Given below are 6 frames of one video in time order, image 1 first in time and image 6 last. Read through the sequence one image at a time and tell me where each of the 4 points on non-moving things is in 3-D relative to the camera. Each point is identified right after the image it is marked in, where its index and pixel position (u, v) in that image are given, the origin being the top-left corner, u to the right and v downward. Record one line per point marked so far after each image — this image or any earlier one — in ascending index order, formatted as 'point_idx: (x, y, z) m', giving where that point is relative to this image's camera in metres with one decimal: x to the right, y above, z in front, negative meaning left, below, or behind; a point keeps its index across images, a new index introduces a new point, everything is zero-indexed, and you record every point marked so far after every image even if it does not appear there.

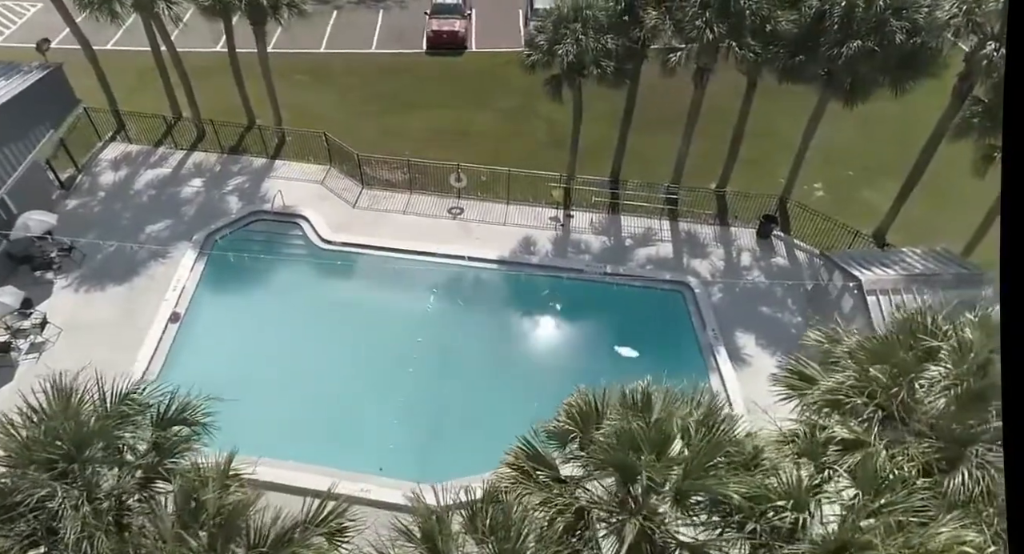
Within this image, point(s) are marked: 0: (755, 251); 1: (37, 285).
0: (+7.9, +0.8, +19.2) m
1: (-14.3, -0.2, +17.9) m
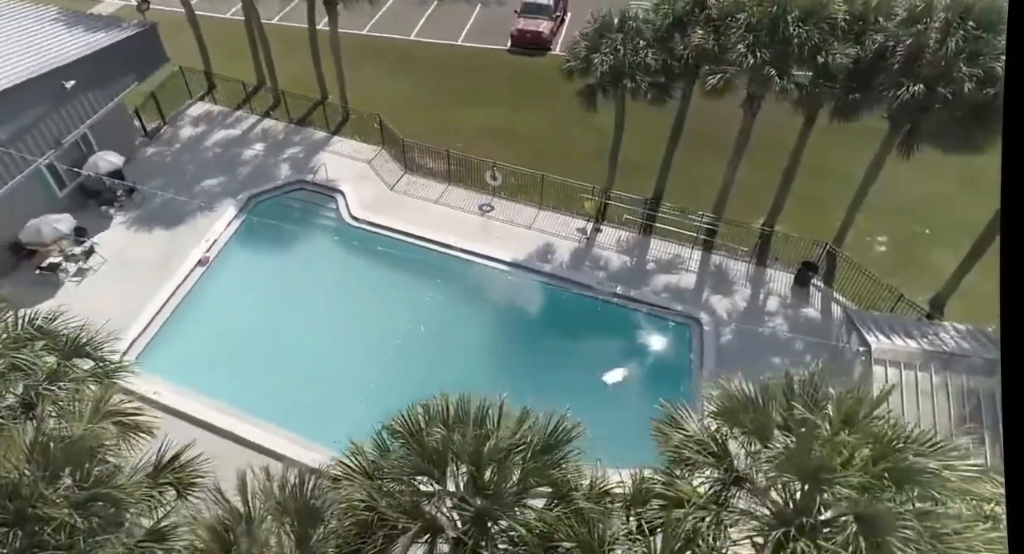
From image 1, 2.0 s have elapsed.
0: (+8.2, -0.6, +17.8) m
1: (-13.8, +2.0, +19.8) m
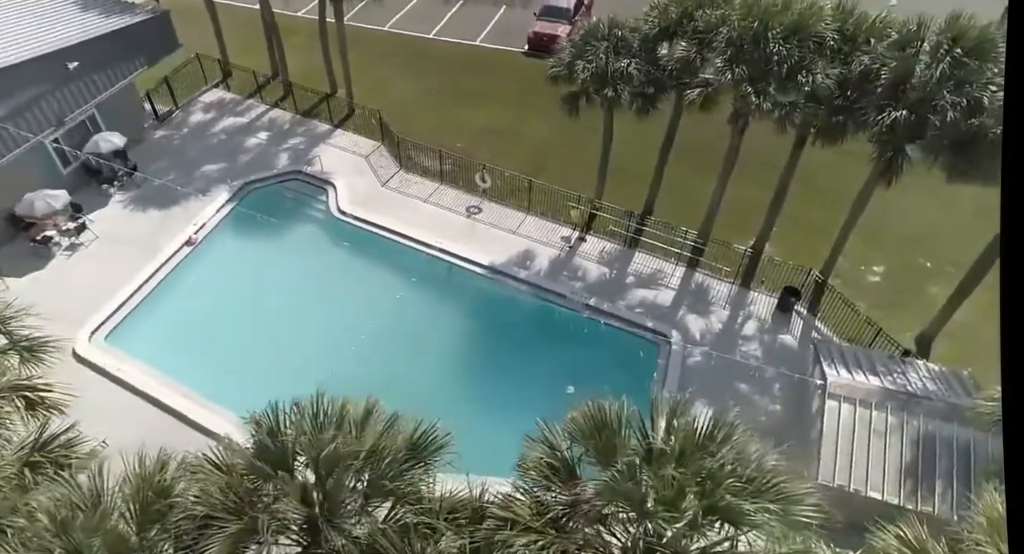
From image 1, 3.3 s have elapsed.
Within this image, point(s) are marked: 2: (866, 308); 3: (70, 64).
0: (+7.4, -1.3, +17.2) m
1: (-14.3, +2.8, +20.5) m
2: (+10.7, -1.0, +17.9) m
3: (-14.0, +6.7, +18.5) m
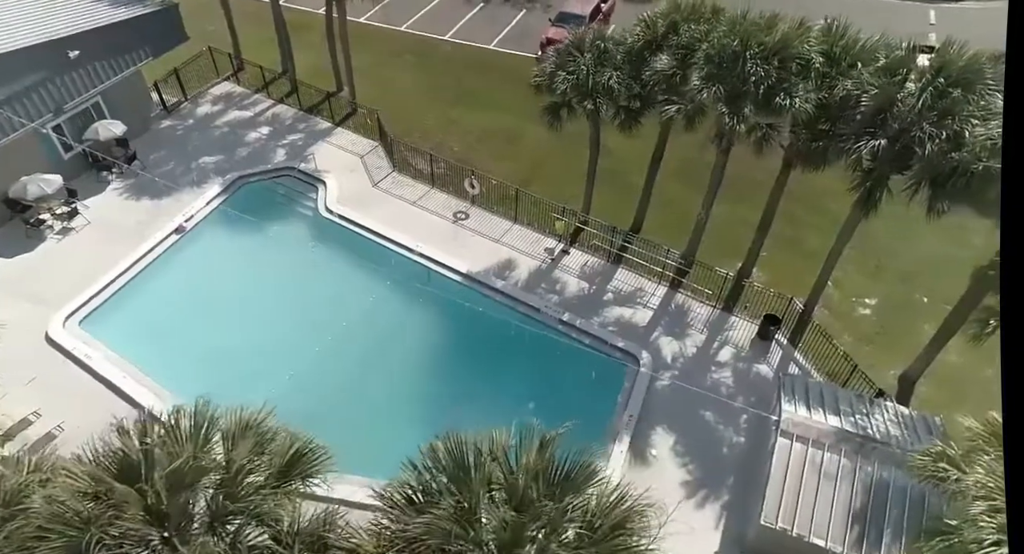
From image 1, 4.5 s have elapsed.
0: (+6.4, -2.1, +16.7) m
1: (-14.7, +3.4, +21.0) m
2: (+9.9, -1.9, +17.1) m
3: (-14.3, +7.2, +19.0) m
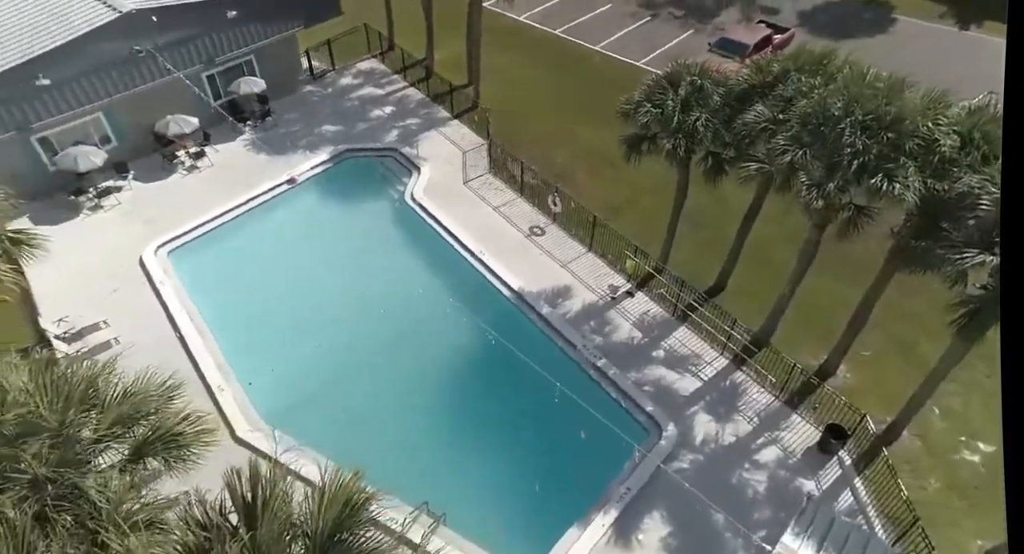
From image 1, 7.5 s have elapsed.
0: (+6.6, -4.3, +14.3) m
1: (-11.0, +5.8, +23.3) m
2: (+10.0, -5.0, +13.9) m
3: (-10.2, +9.5, +21.2) m
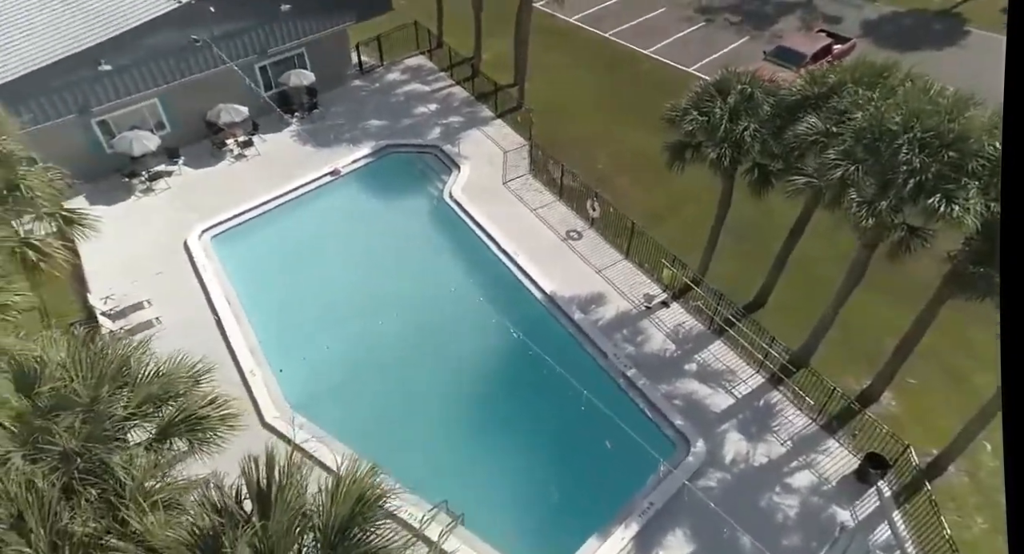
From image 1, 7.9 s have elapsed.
0: (+7.2, -4.7, +13.7) m
1: (-9.3, +6.3, +23.8) m
2: (+10.4, -5.6, +13.1) m
3: (-8.4, +9.9, +21.7) m
